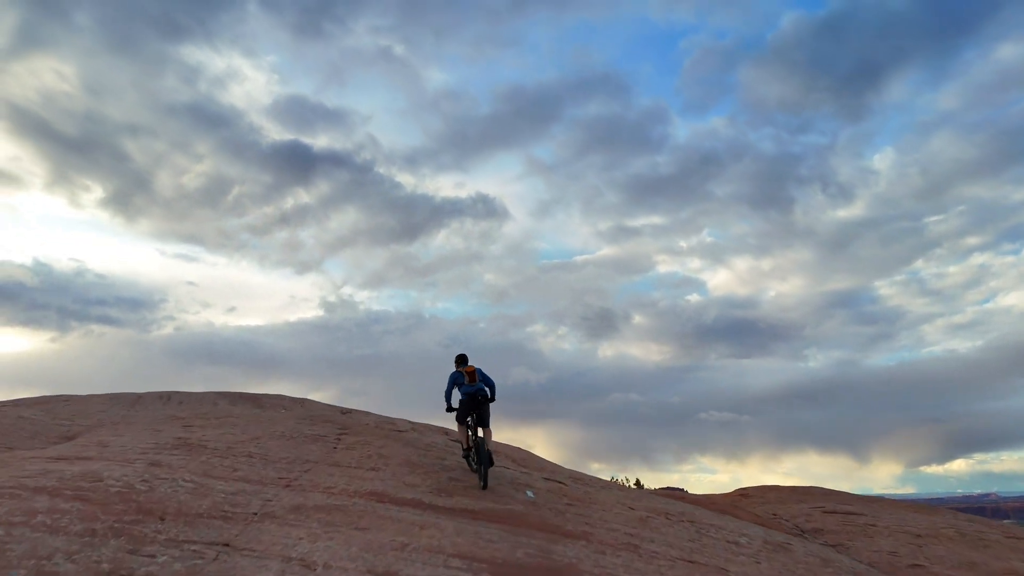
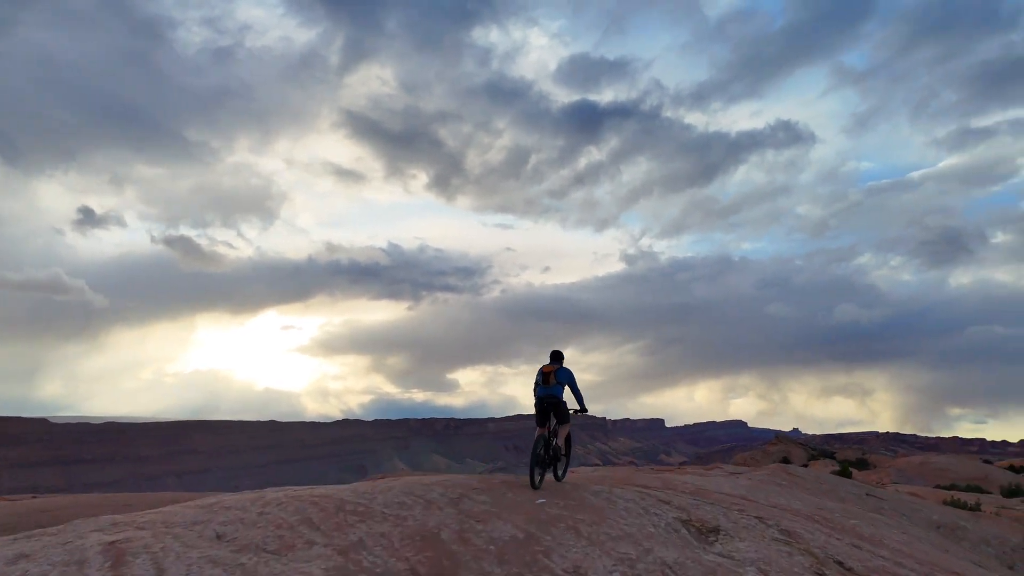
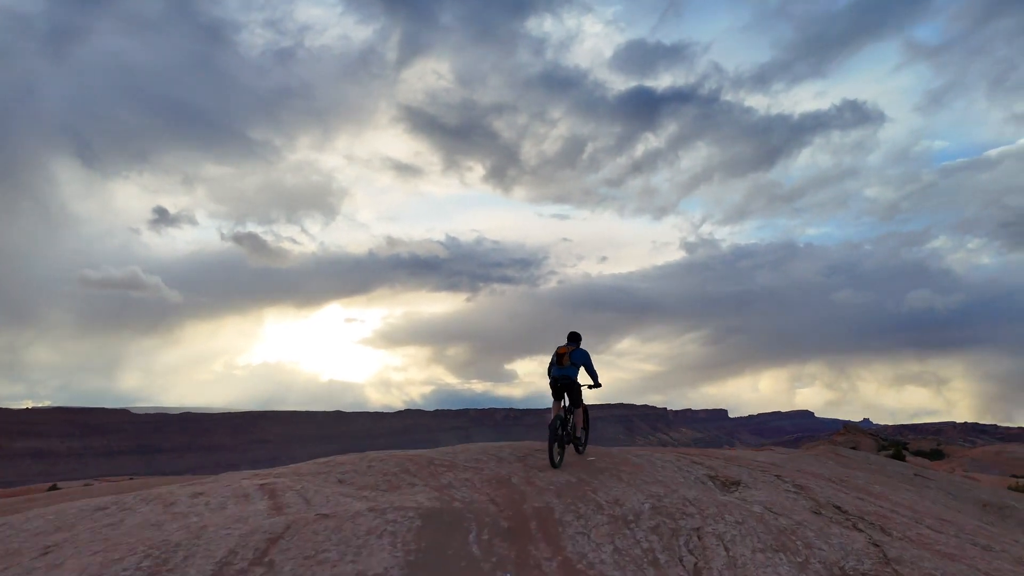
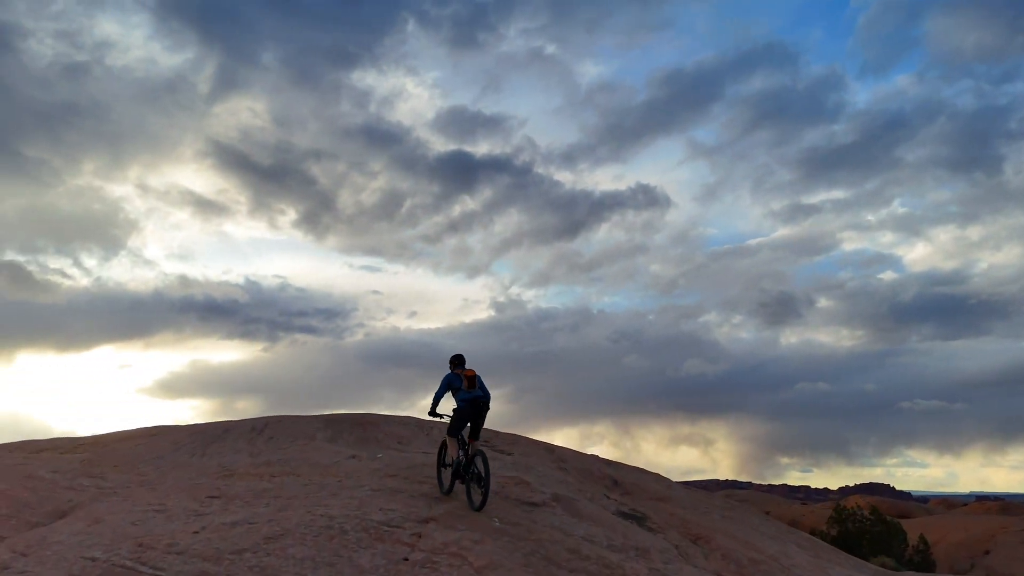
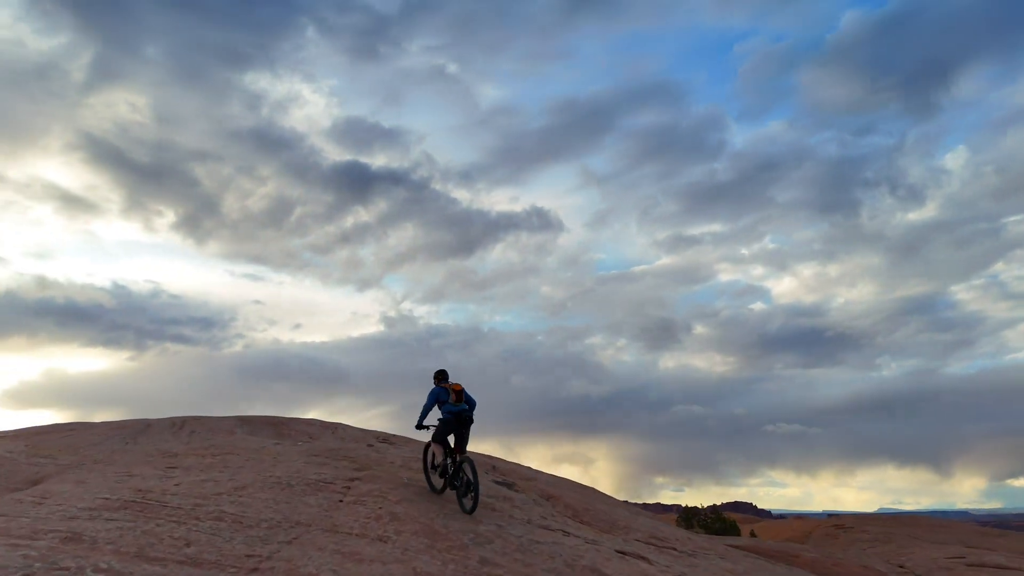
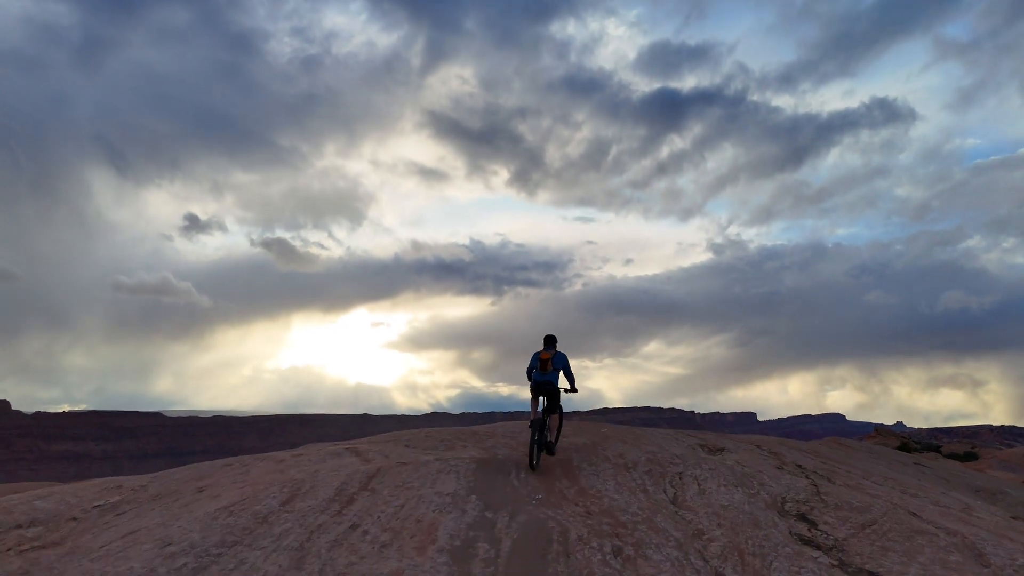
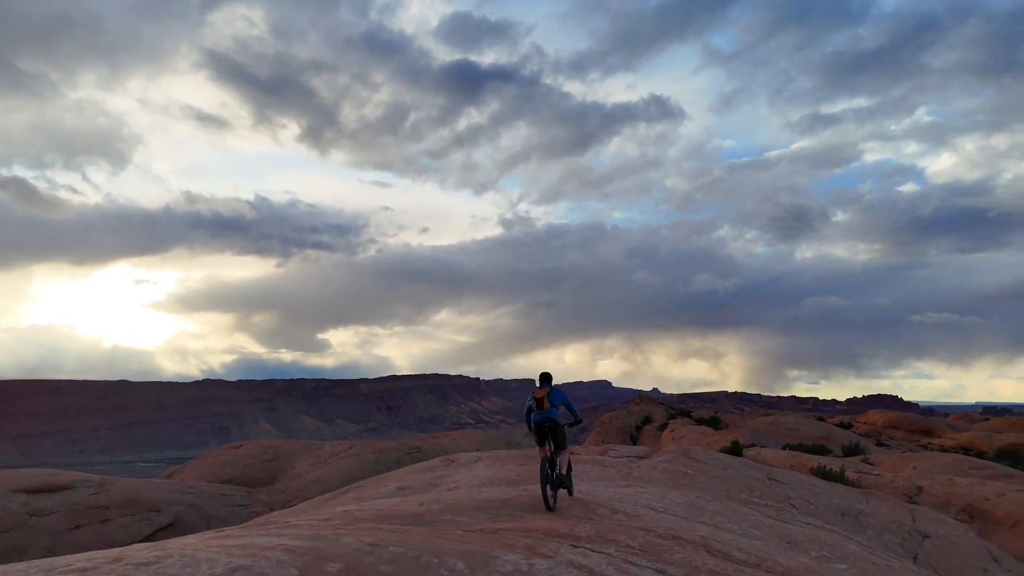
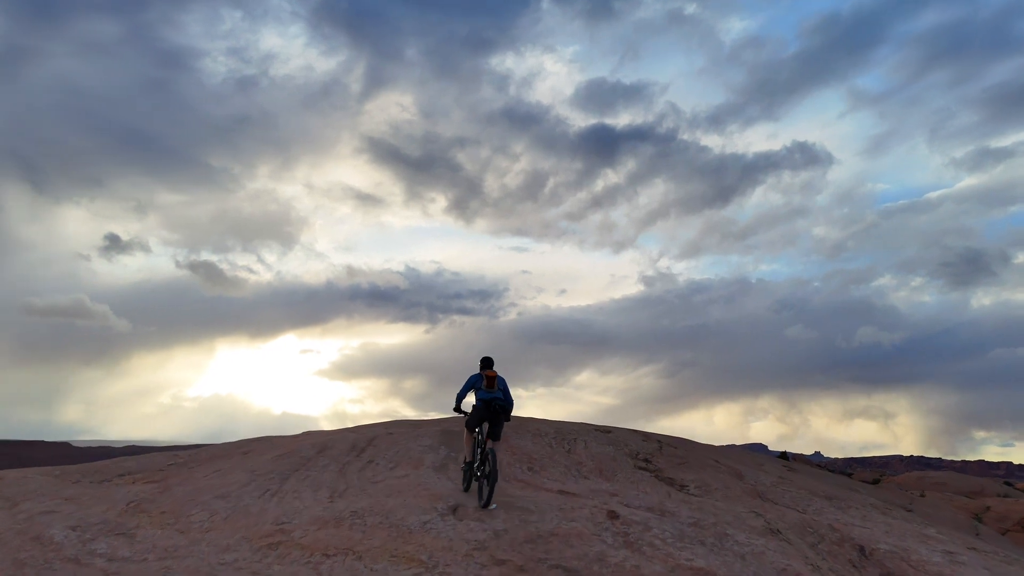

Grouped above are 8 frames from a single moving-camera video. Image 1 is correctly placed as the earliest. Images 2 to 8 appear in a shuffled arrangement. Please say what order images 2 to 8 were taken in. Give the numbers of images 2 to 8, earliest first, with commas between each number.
5, 4, 8, 6, 3, 2, 7
